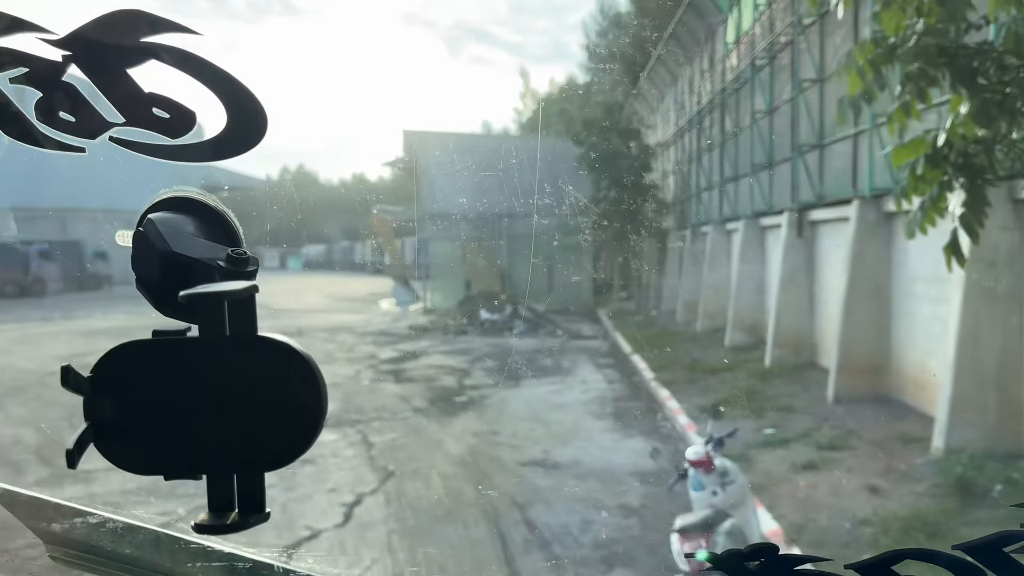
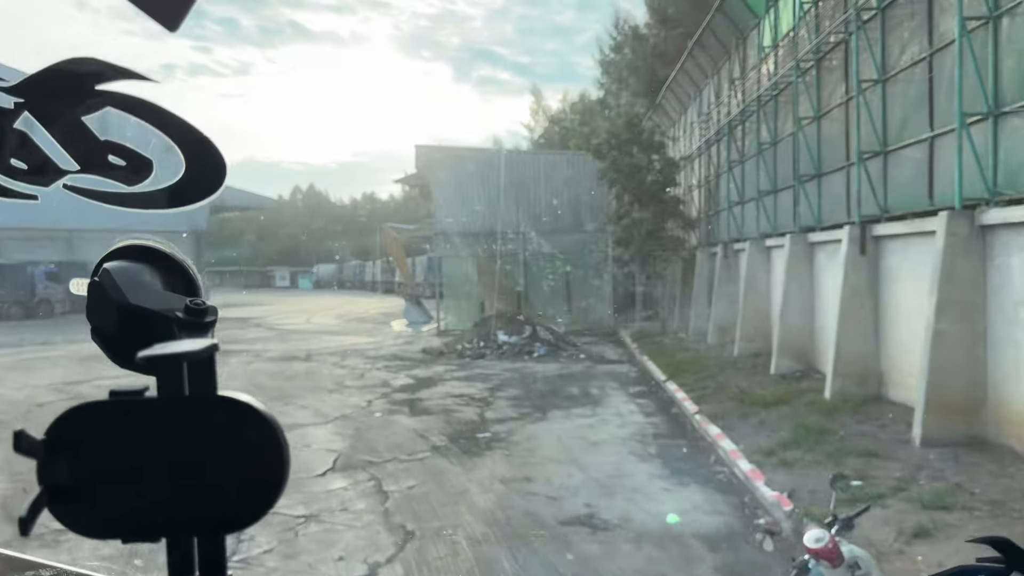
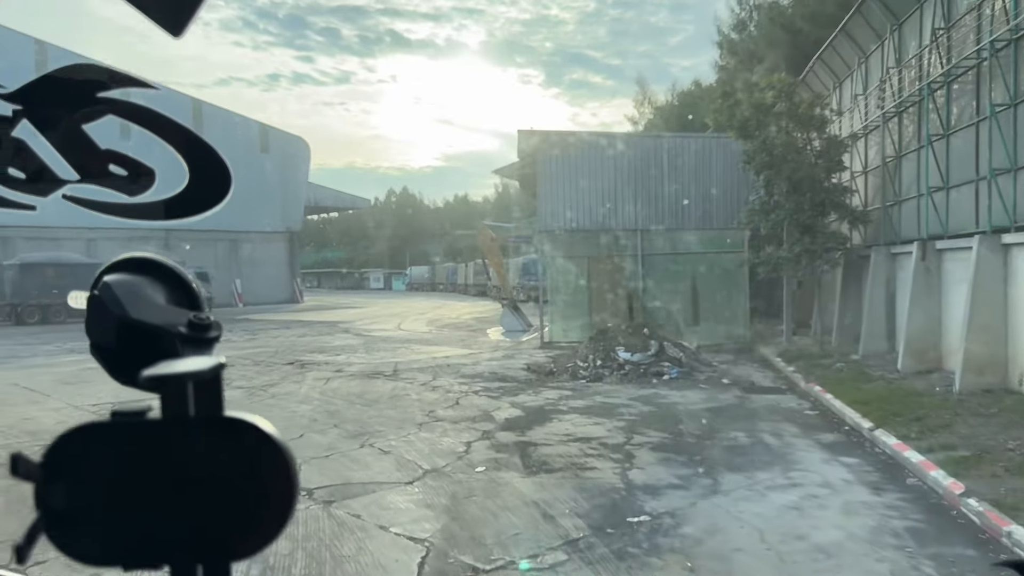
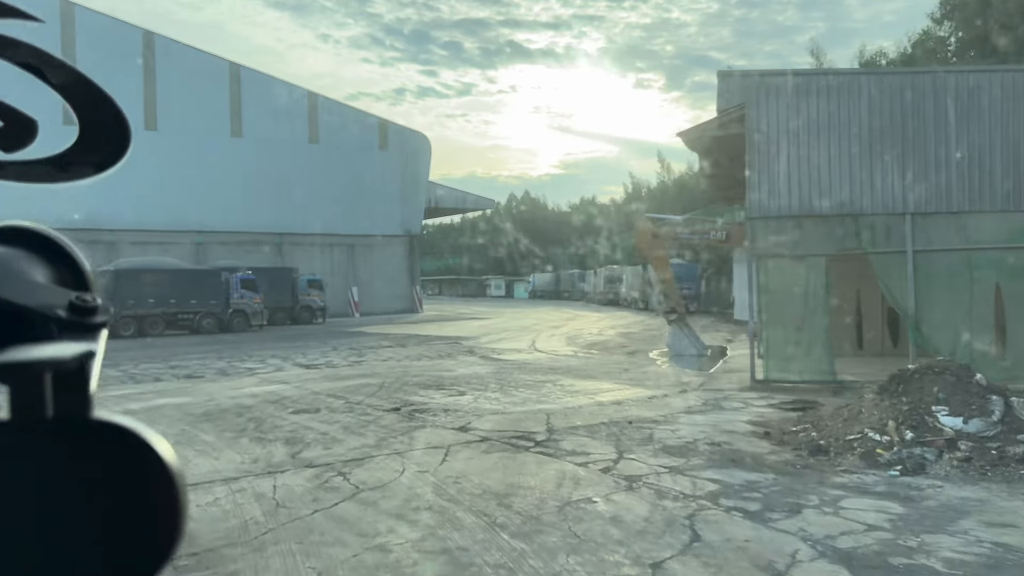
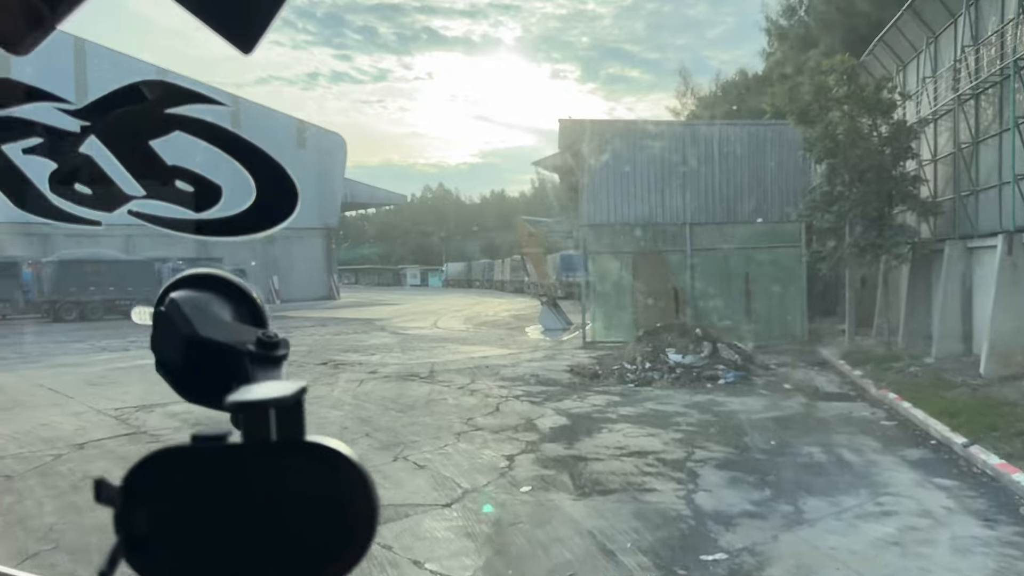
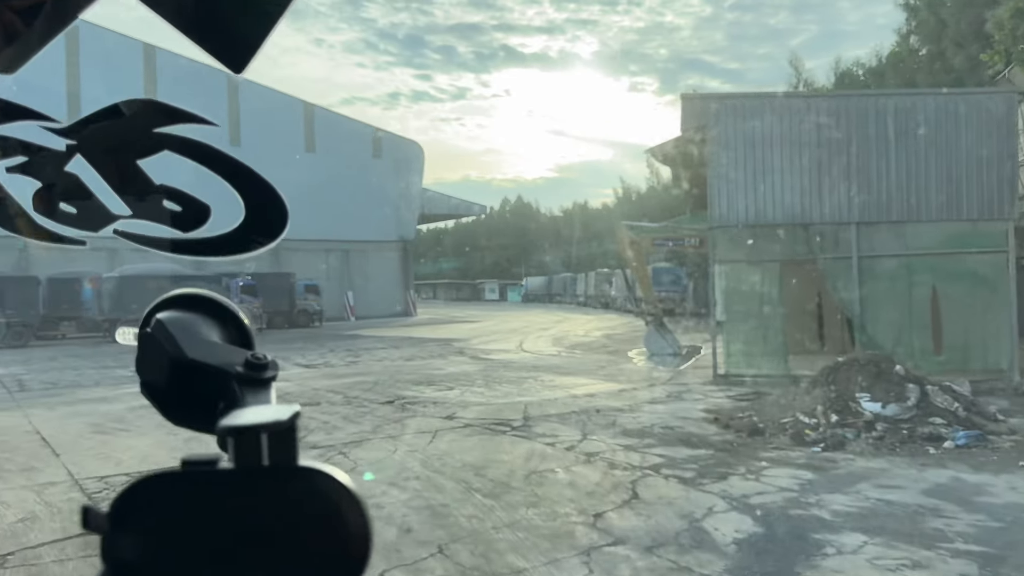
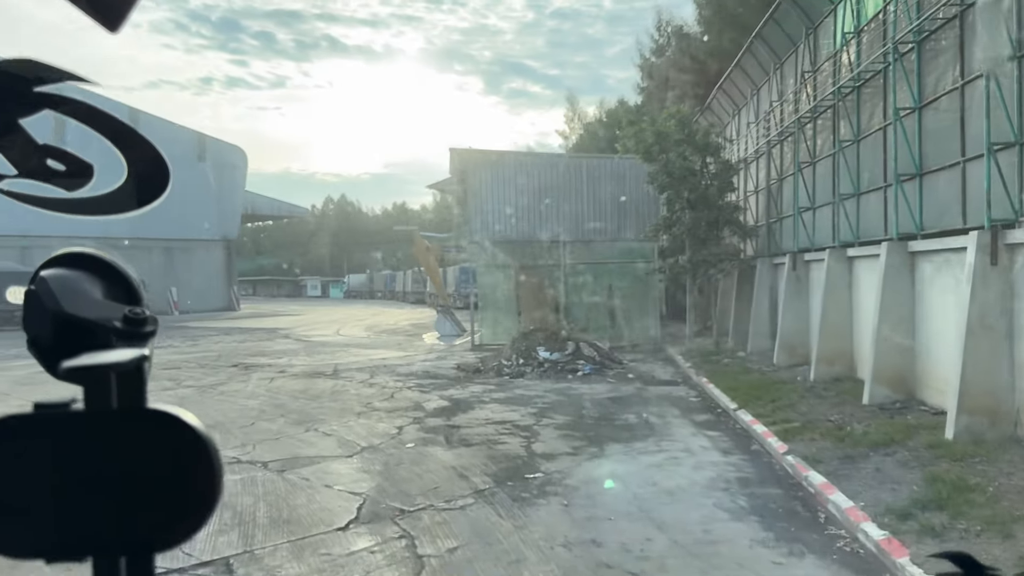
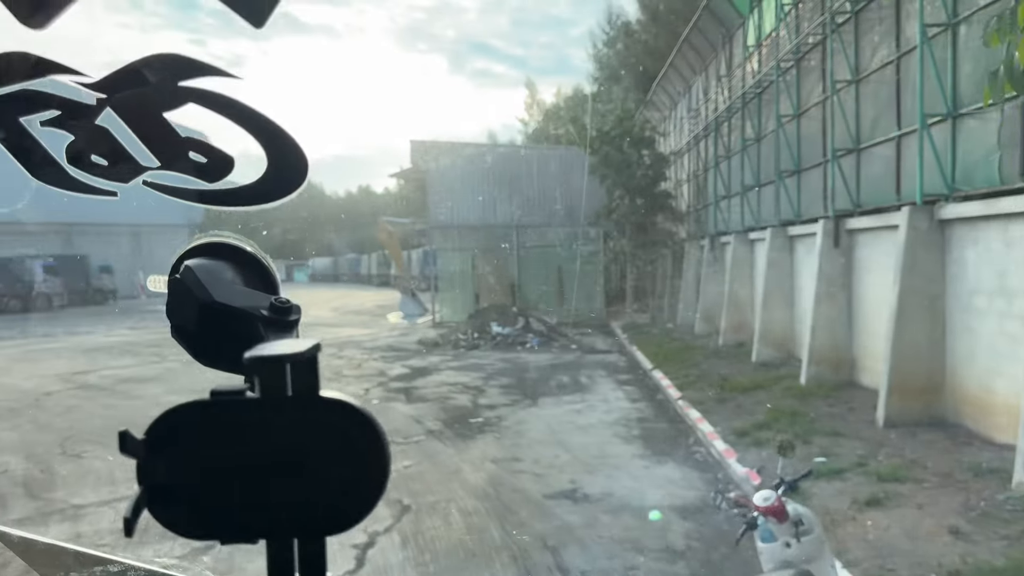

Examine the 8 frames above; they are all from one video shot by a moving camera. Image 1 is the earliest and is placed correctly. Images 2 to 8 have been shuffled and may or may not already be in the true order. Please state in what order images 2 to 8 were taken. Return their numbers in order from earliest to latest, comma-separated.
8, 2, 7, 3, 5, 6, 4
